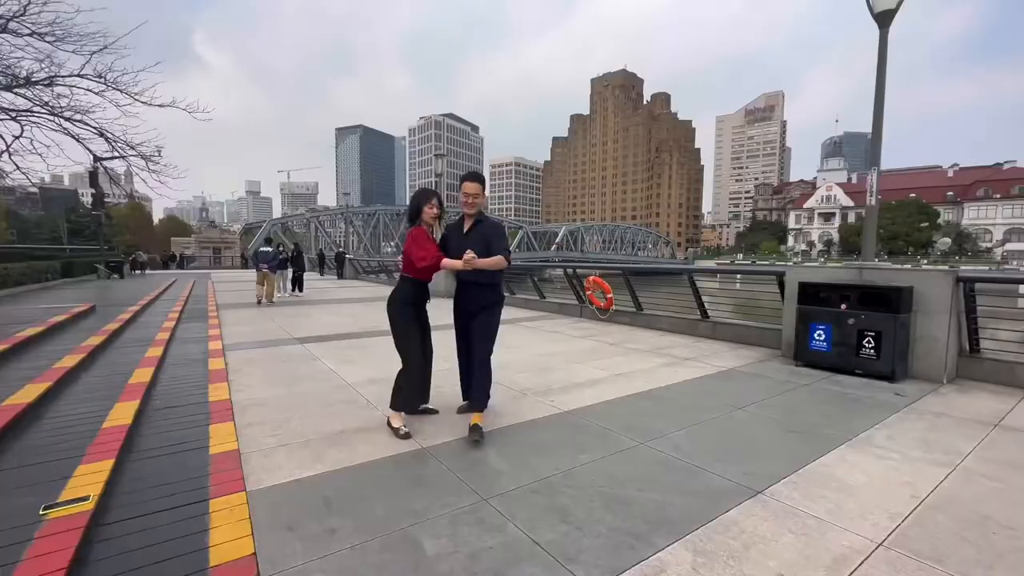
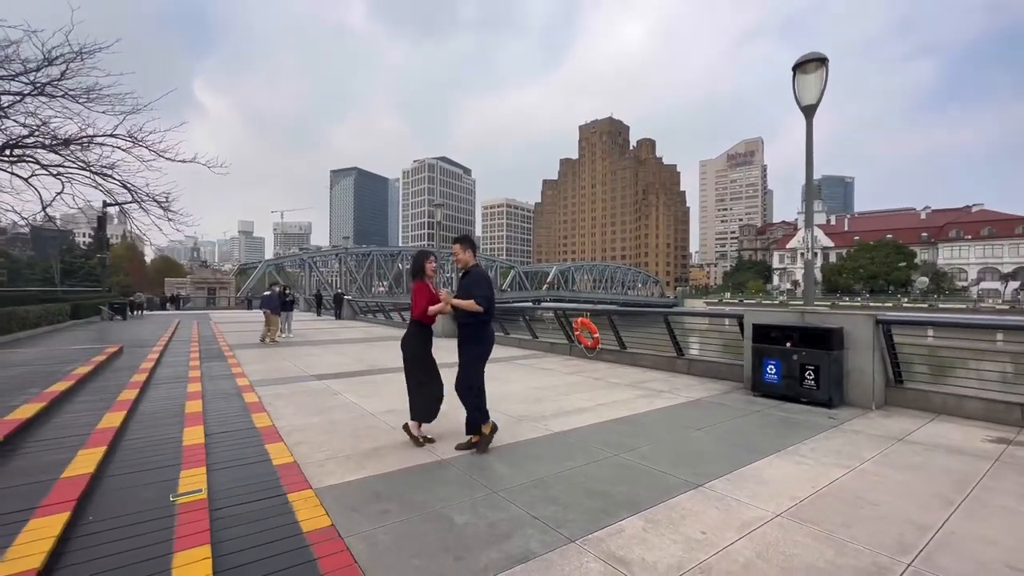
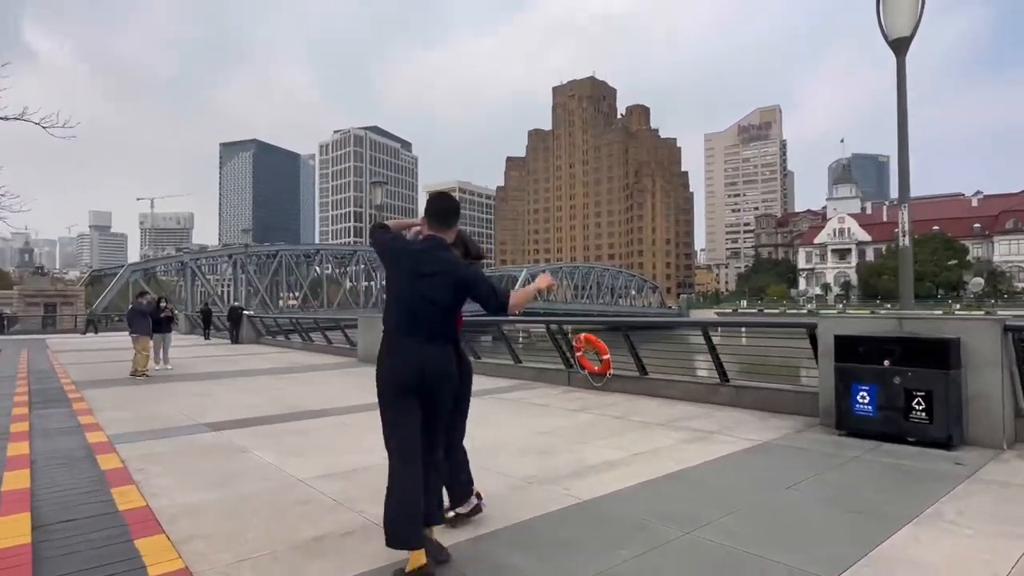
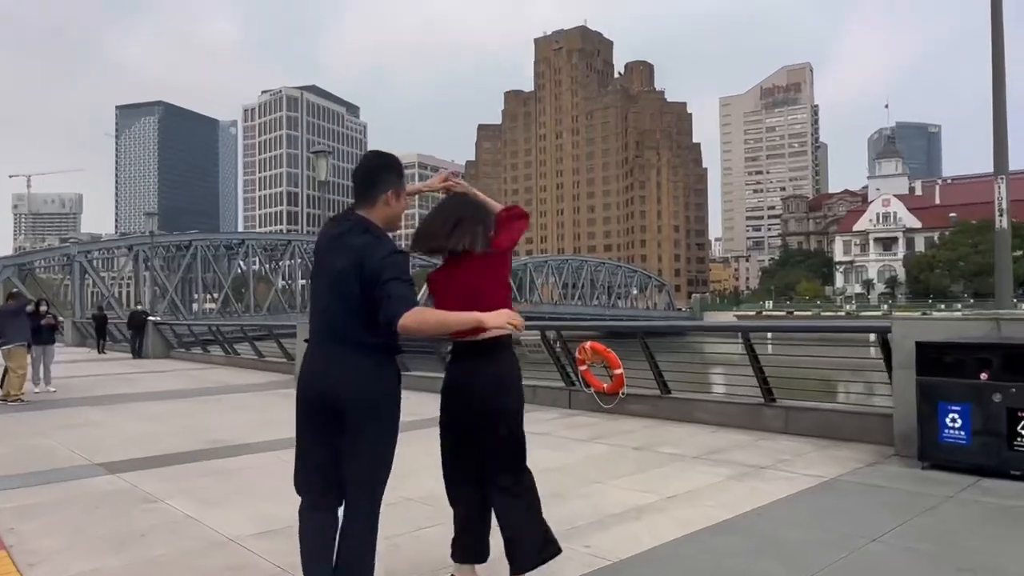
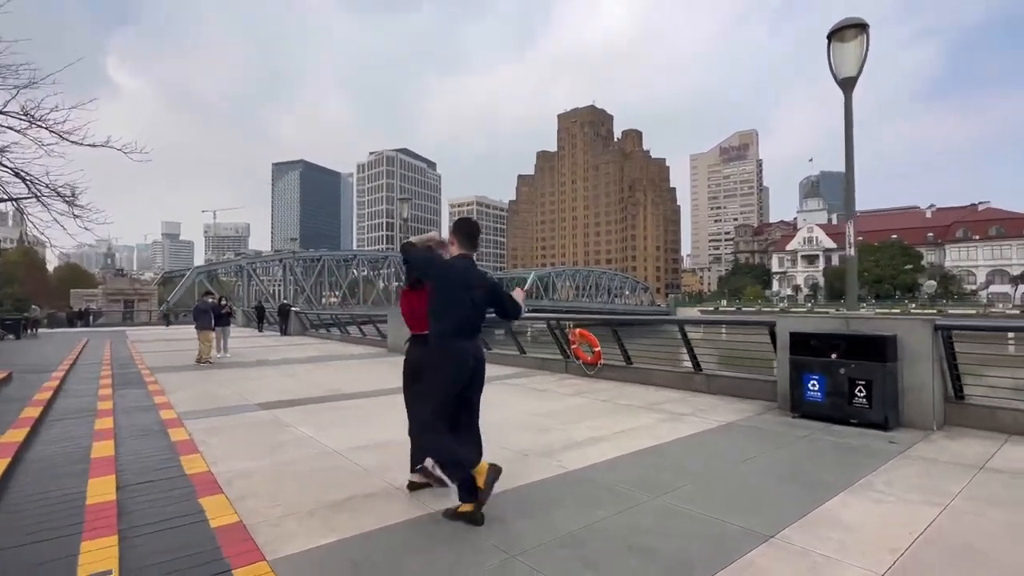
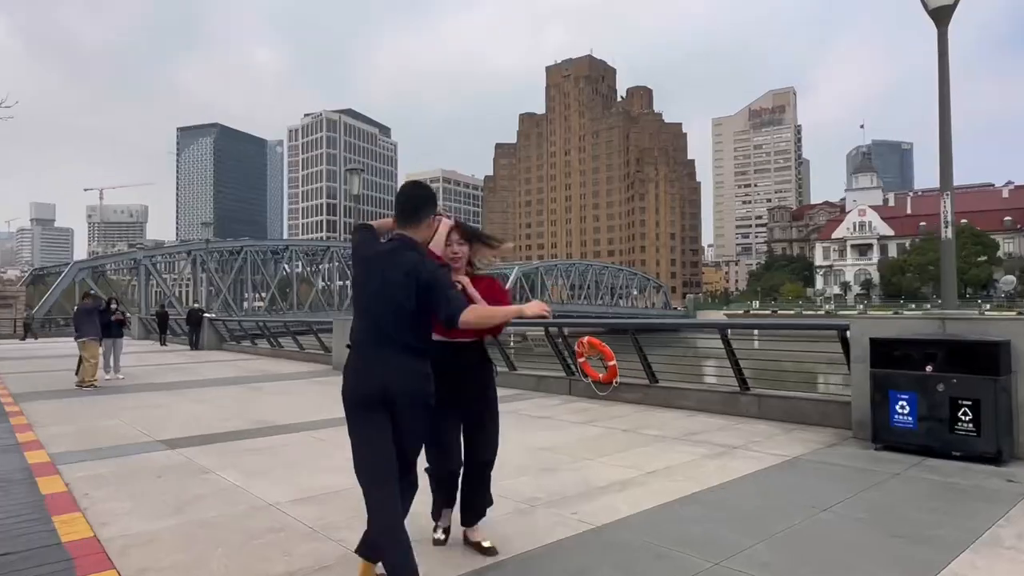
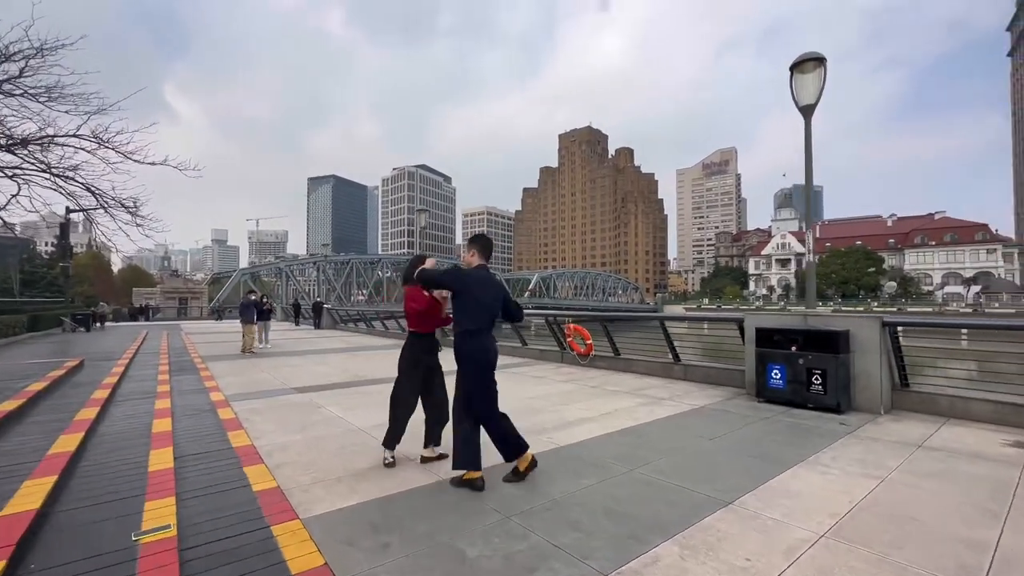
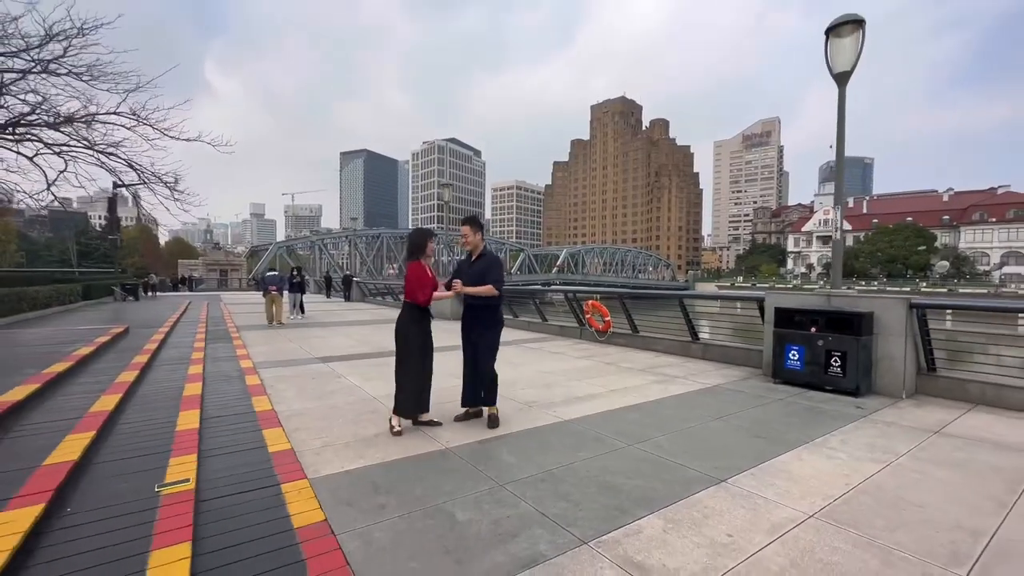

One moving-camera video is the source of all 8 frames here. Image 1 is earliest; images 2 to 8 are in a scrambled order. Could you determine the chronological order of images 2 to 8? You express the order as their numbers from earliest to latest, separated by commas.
8, 2, 7, 5, 3, 6, 4
